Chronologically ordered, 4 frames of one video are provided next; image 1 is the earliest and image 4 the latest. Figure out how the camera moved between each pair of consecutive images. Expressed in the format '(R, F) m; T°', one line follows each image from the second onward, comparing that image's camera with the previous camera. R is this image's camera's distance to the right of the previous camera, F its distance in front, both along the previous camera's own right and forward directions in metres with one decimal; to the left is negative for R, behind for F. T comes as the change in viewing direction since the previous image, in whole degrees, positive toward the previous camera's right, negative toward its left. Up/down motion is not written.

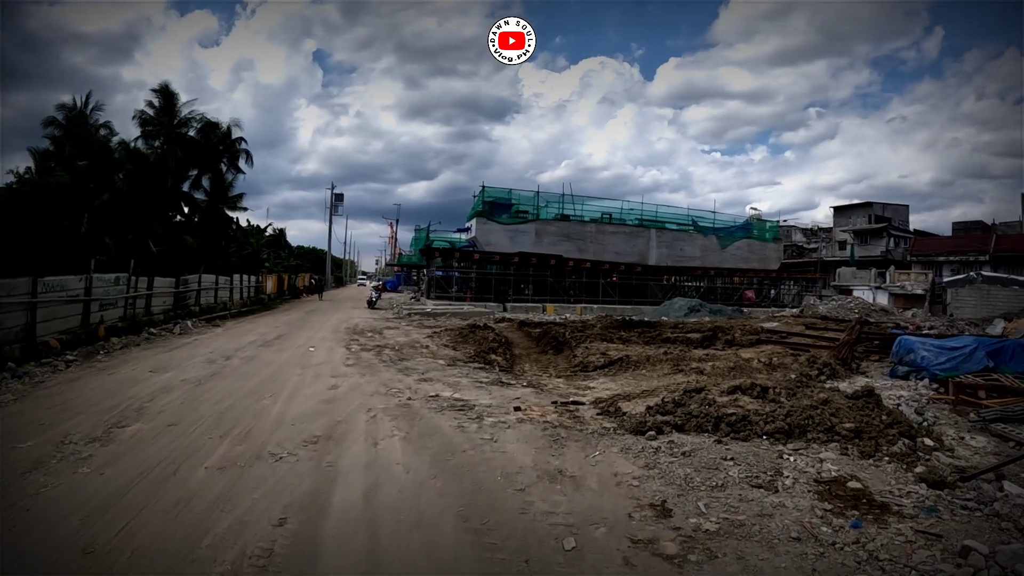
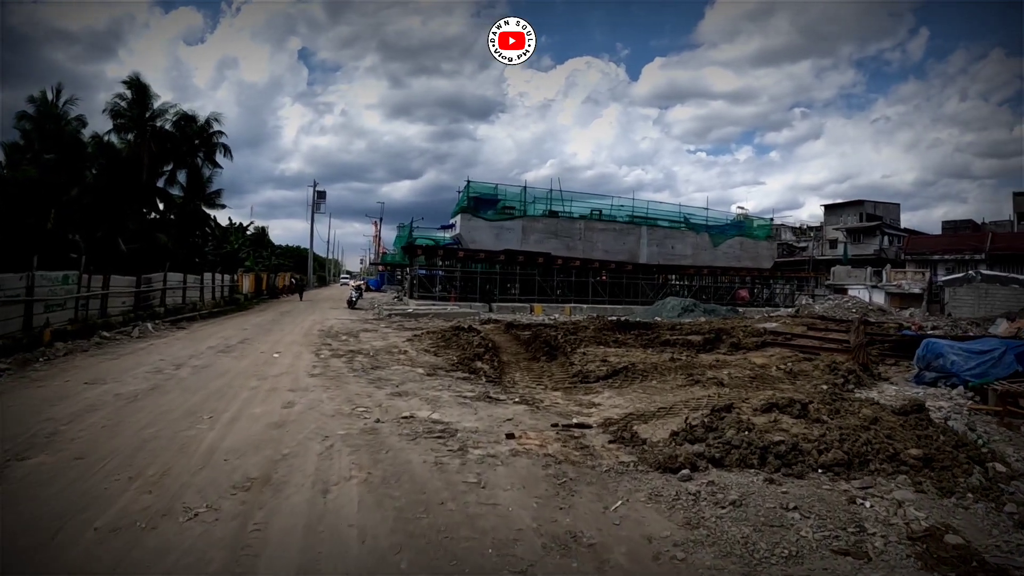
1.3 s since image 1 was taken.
(-0.1, +1.3) m; +2°
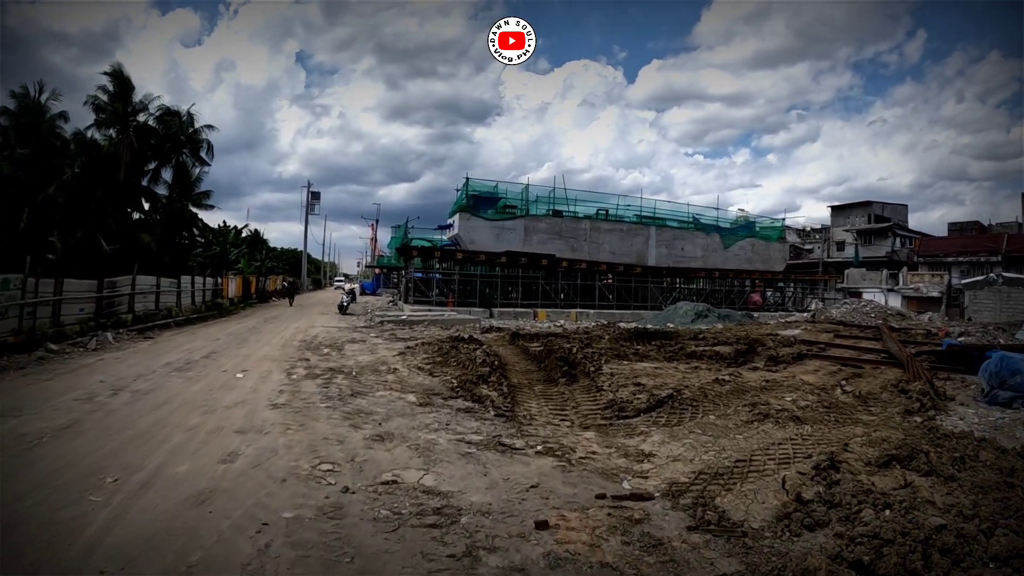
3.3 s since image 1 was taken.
(-0.2, +1.7) m; +1°
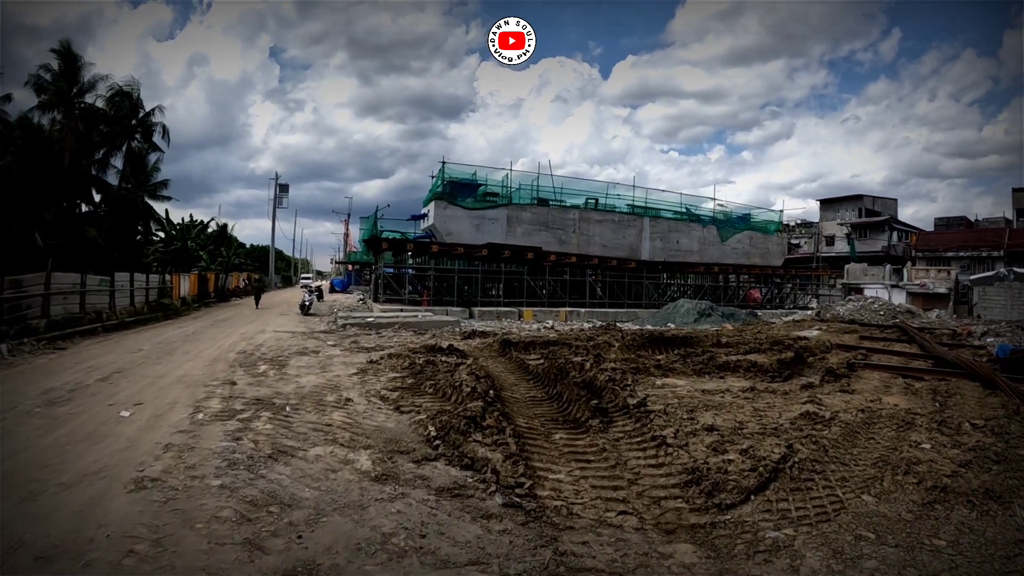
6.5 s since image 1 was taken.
(-0.3, +2.6) m; +3°
